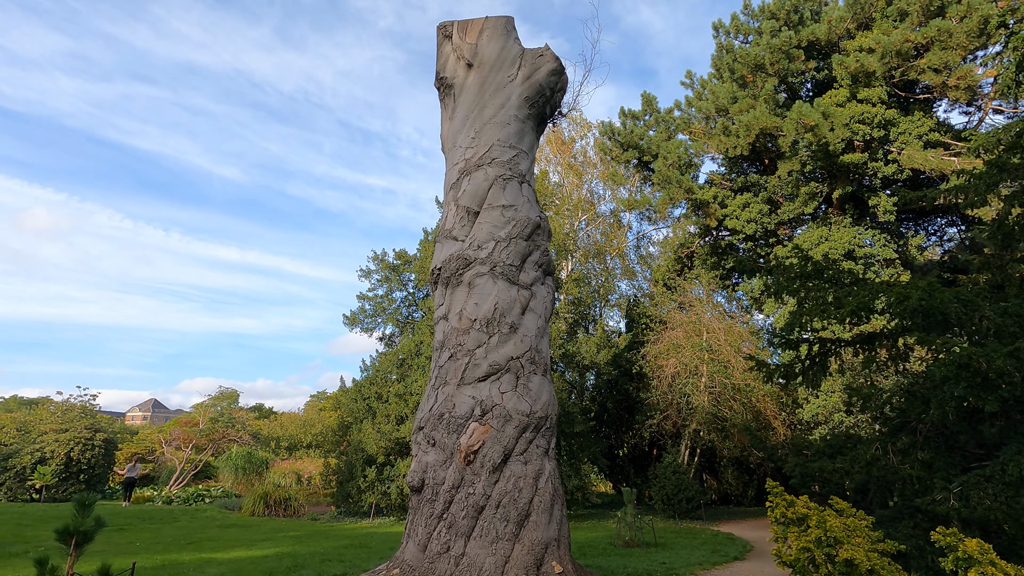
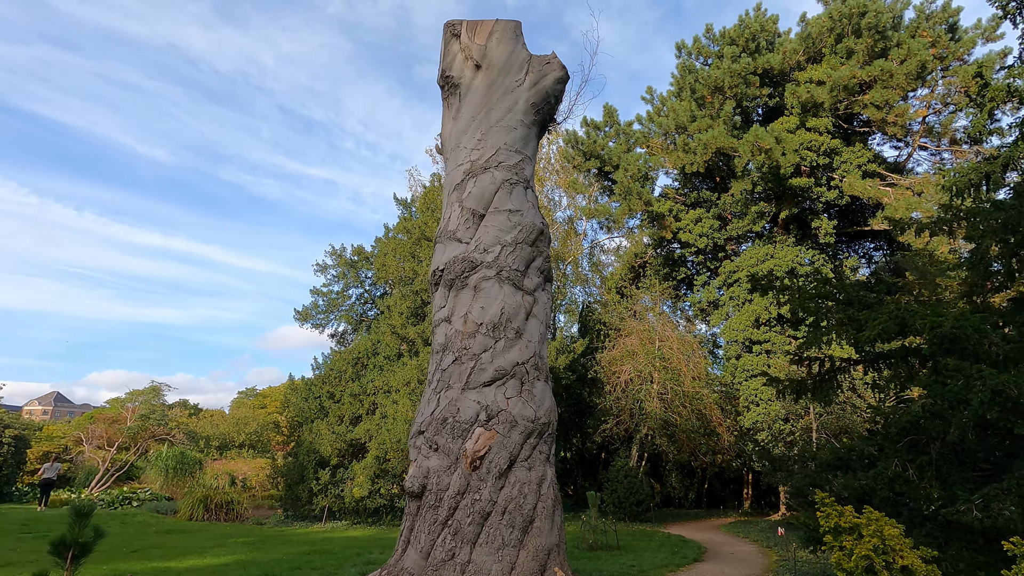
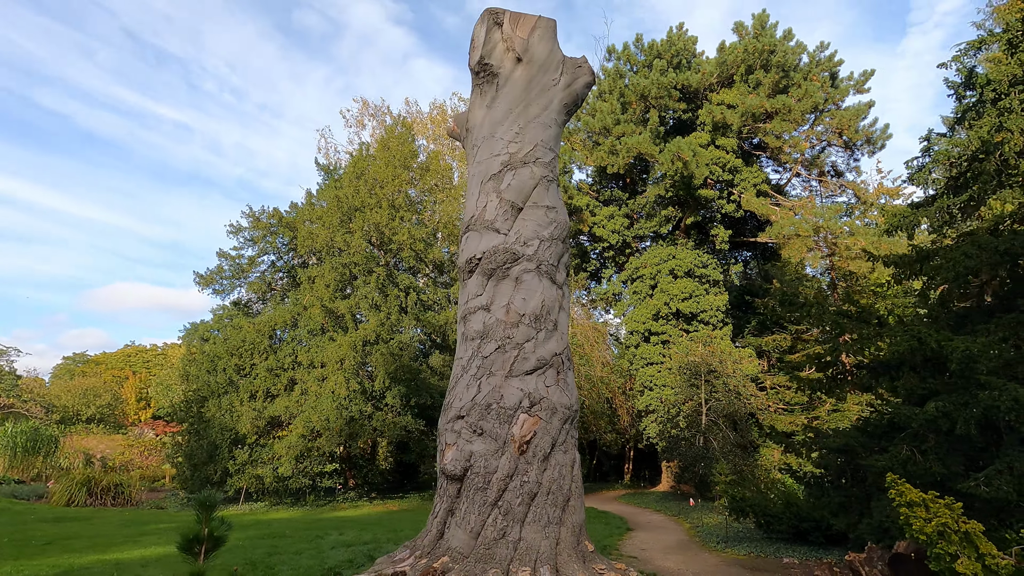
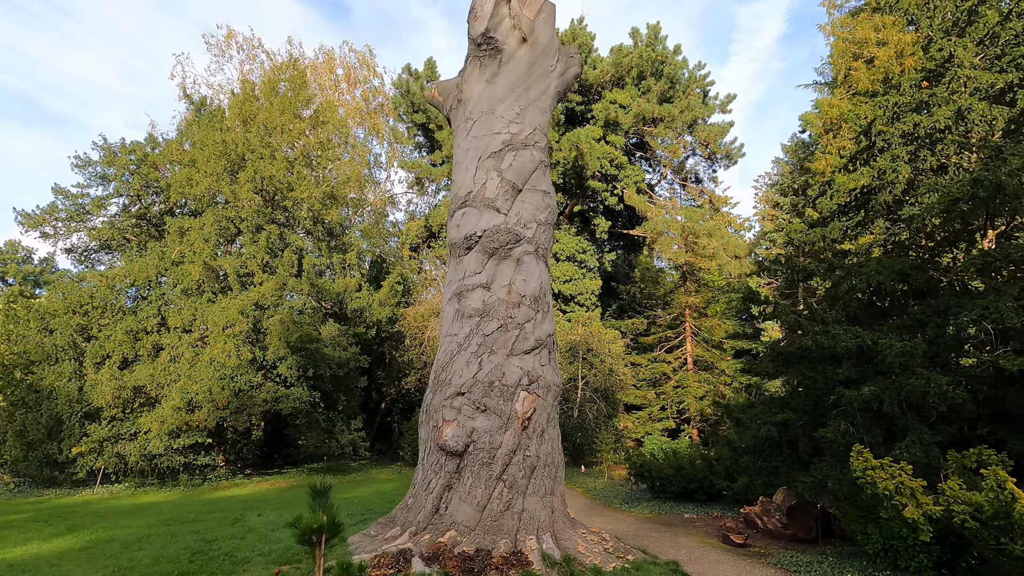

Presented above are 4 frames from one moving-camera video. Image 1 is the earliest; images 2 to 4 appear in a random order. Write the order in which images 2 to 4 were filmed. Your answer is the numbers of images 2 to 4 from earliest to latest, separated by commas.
2, 3, 4
